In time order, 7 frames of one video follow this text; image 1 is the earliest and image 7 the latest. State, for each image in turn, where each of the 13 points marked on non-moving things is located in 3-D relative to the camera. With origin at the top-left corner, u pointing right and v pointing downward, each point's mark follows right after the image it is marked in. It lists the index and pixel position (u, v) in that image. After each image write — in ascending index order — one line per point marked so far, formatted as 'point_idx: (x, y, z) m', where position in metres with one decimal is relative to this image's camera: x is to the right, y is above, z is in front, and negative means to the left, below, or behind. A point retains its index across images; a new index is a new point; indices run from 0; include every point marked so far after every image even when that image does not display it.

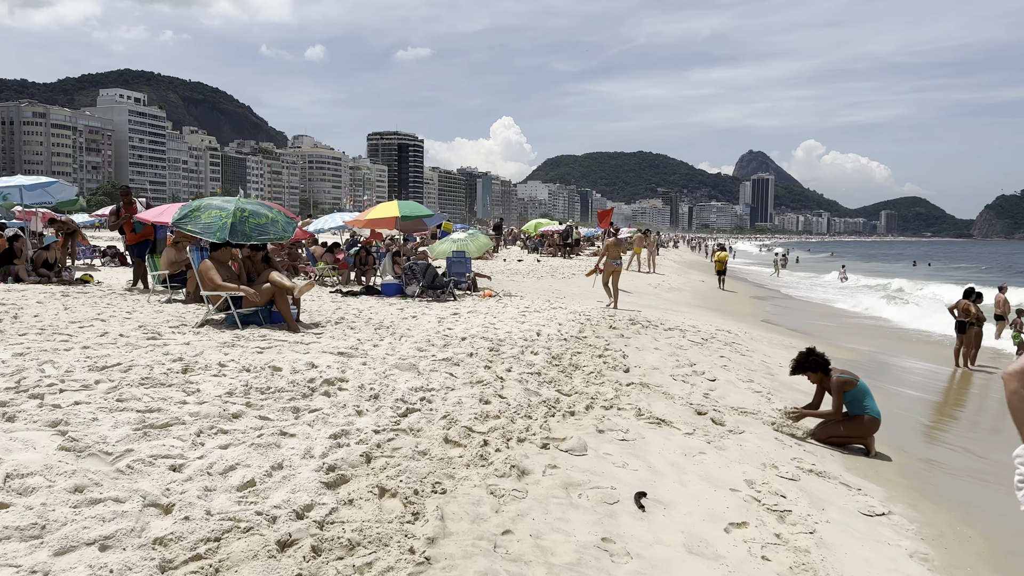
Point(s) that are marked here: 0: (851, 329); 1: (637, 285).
0: (+5.9, -0.7, +13.6) m
1: (+3.1, +0.1, +19.4) m
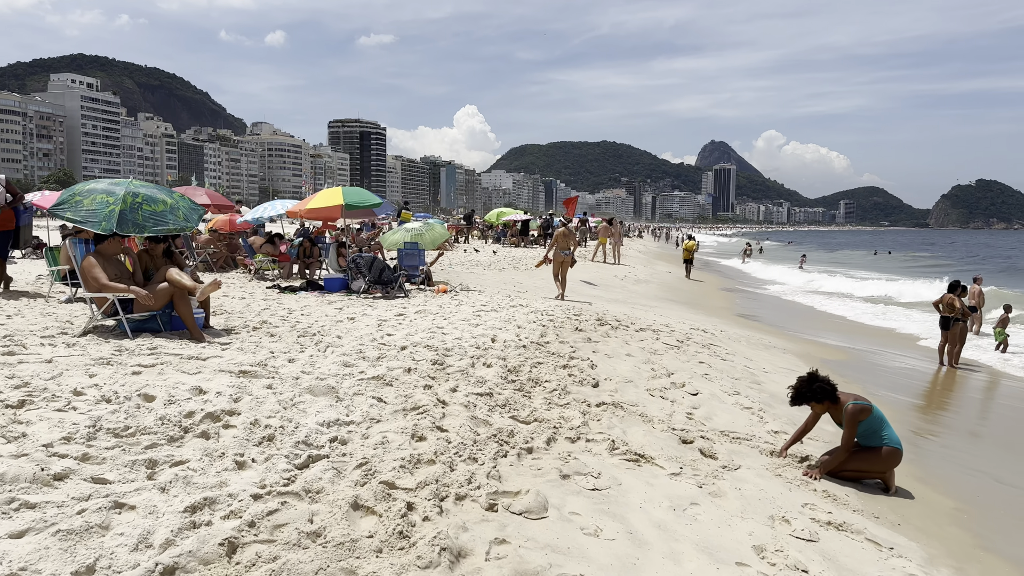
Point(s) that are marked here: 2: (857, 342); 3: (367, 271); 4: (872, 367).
0: (+5.2, -0.6, +12.9) m
1: (+2.2, +0.3, +18.5) m
2: (+5.3, -0.8, +11.7) m
3: (-1.8, +0.2, +9.7) m
4: (+4.6, -0.9, +9.8) m
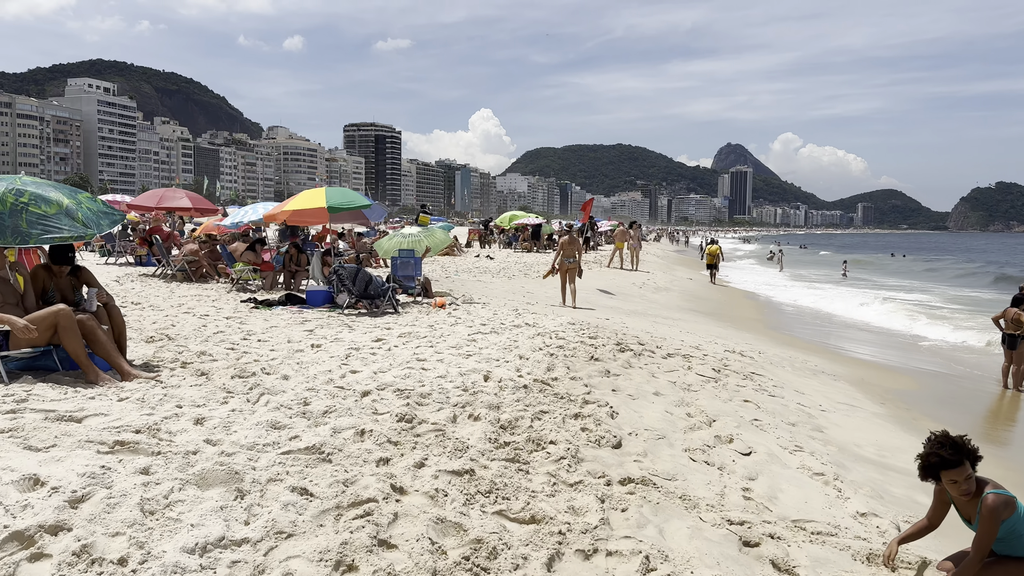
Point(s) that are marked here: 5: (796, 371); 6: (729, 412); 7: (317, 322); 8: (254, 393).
0: (+5.4, -0.8, +11.5) m
1: (+2.4, +0.1, +17.2) m
2: (+5.4, -1.0, +10.3) m
3: (-1.8, +0.1, +8.5) m
4: (+4.7, -1.1, +8.5) m
5: (+2.8, -0.8, +7.6) m
6: (+1.4, -0.8, +5.1) m
7: (-1.8, -0.3, +7.2) m
8: (-1.3, -0.5, +3.9) m
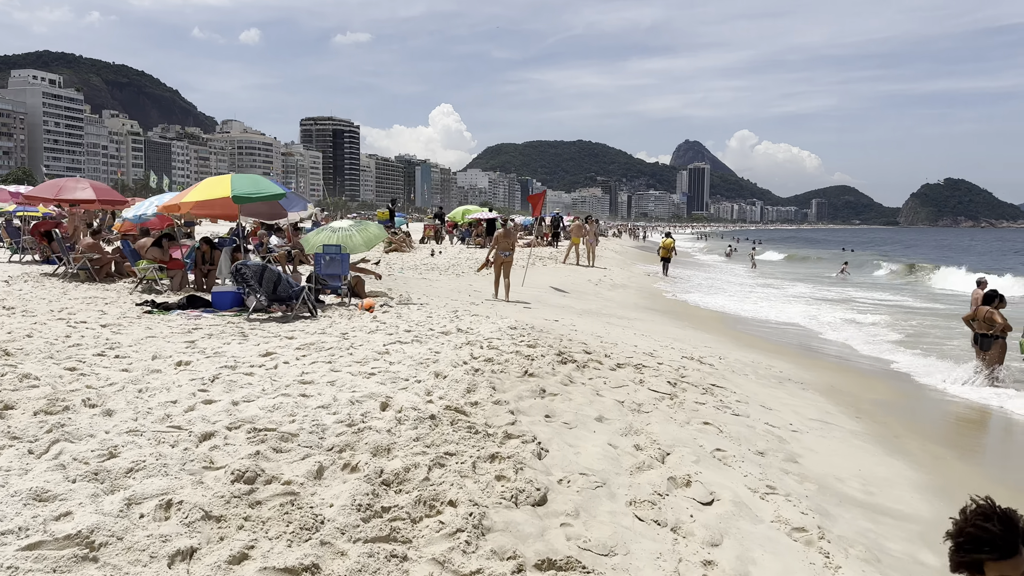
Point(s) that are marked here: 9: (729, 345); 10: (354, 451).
0: (+4.5, -0.7, +10.8) m
1: (+1.3, +0.1, +16.3) m
2: (+4.6, -0.9, +9.6) m
3: (-2.4, 0.0, +7.5) m
4: (+4.0, -1.0, +7.7) m
5: (+2.2, -0.8, +6.8) m
6: (+0.9, -0.8, +4.2) m
7: (-2.4, -0.3, +6.2) m
8: (-1.7, -0.6, +2.9) m
9: (+2.5, -0.7, +9.0) m
10: (-0.6, -0.6, +3.1) m
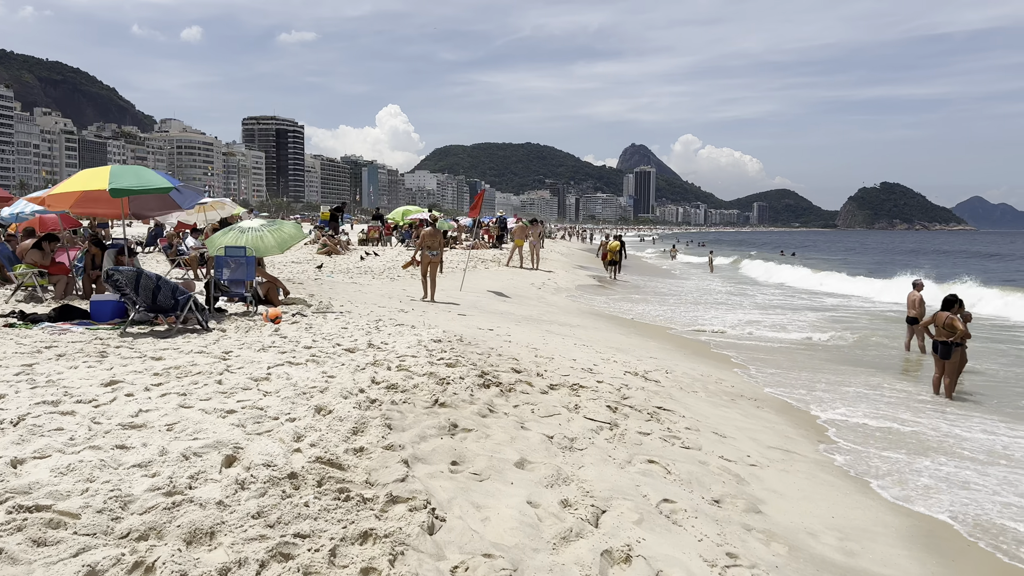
0: (+3.7, -0.8, +10.2) m
1: (+0.1, 0.0, +15.5) m
2: (+3.8, -1.0, +9.0) m
3: (-3.1, 0.0, +6.4) m
4: (+3.4, -1.1, +7.1) m
5: (+1.6, -0.9, +6.0) m
6: (+0.5, -0.9, +3.4) m
7: (-3.0, -0.4, +5.1) m
8: (-2.1, -0.6, +1.9) m
9: (+1.8, -0.7, +8.3) m
10: (-1.0, -0.7, +2.2) m
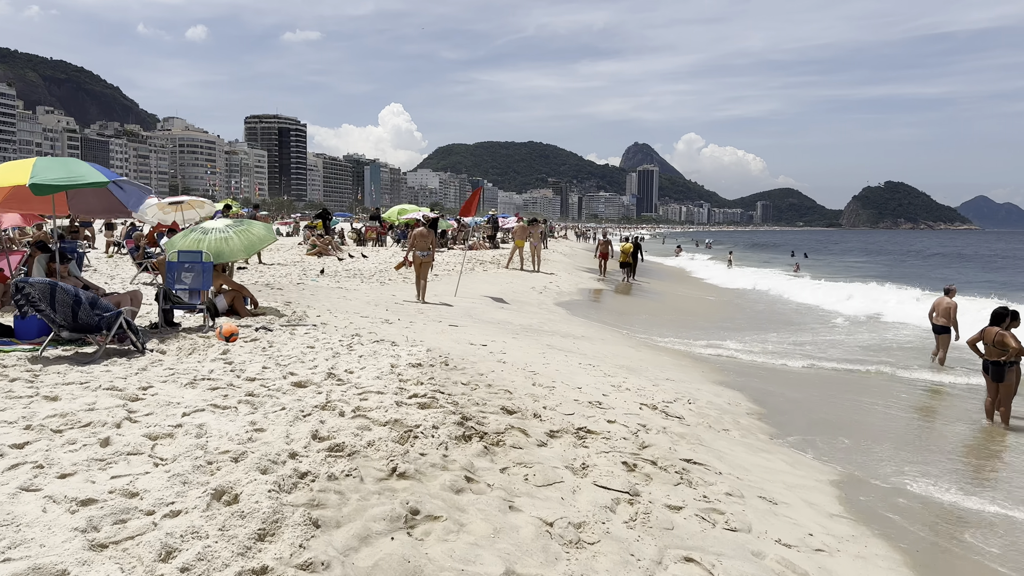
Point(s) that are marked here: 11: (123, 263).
0: (+3.6, -0.9, +9.1) m
1: (0.0, -0.1, +14.5) m
2: (+3.8, -1.1, +8.0) m
3: (-3.1, -0.1, +5.4) m
4: (+3.3, -1.2, +6.0) m
5: (+1.5, -1.0, +5.0) m
6: (+0.4, -1.0, +2.3) m
7: (-3.0, -0.5, +4.1) m
8: (-2.1, -0.7, +0.8) m
9: (+1.7, -0.8, +7.3) m
10: (-1.1, -0.8, +1.2) m
11: (-6.4, +0.4, +12.7) m
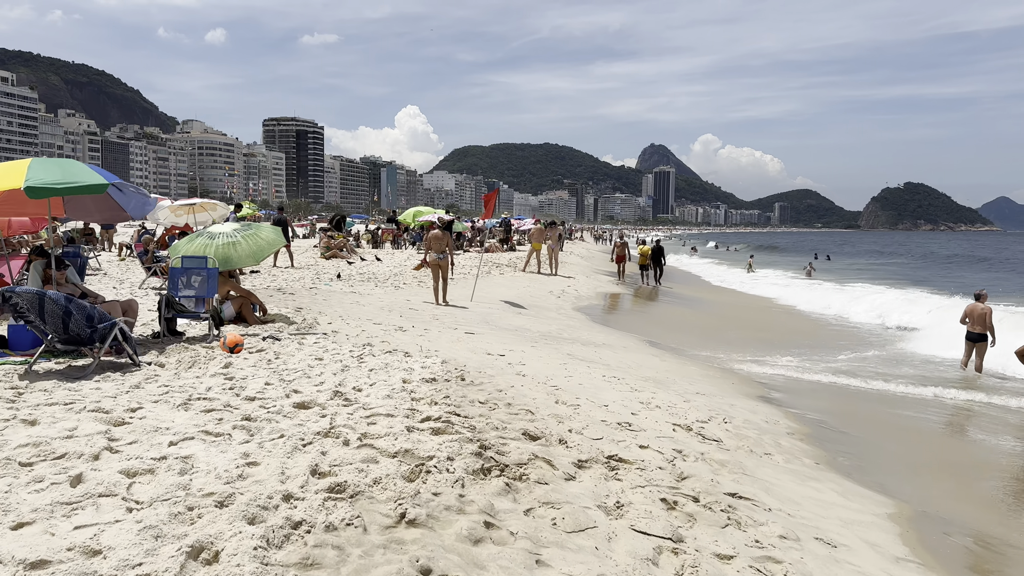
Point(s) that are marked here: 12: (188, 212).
0: (+3.8, -1.0, +8.7) m
1: (+0.4, -0.2, +14.0) m
2: (+4.0, -1.2, +7.5) m
3: (-3.0, -0.2, +5.0) m
4: (+3.5, -1.3, +5.6) m
5: (+1.6, -1.0, +4.5) m
6: (+0.5, -1.0, +1.9) m
7: (-2.9, -0.6, +3.7) m
8: (-2.1, -0.8, +0.5) m
9: (+1.9, -0.9, +6.8) m
10: (-1.0, -0.9, +0.8) m
11: (-6.1, +0.3, +12.4) m
12: (-5.5, +1.3, +13.2) m
